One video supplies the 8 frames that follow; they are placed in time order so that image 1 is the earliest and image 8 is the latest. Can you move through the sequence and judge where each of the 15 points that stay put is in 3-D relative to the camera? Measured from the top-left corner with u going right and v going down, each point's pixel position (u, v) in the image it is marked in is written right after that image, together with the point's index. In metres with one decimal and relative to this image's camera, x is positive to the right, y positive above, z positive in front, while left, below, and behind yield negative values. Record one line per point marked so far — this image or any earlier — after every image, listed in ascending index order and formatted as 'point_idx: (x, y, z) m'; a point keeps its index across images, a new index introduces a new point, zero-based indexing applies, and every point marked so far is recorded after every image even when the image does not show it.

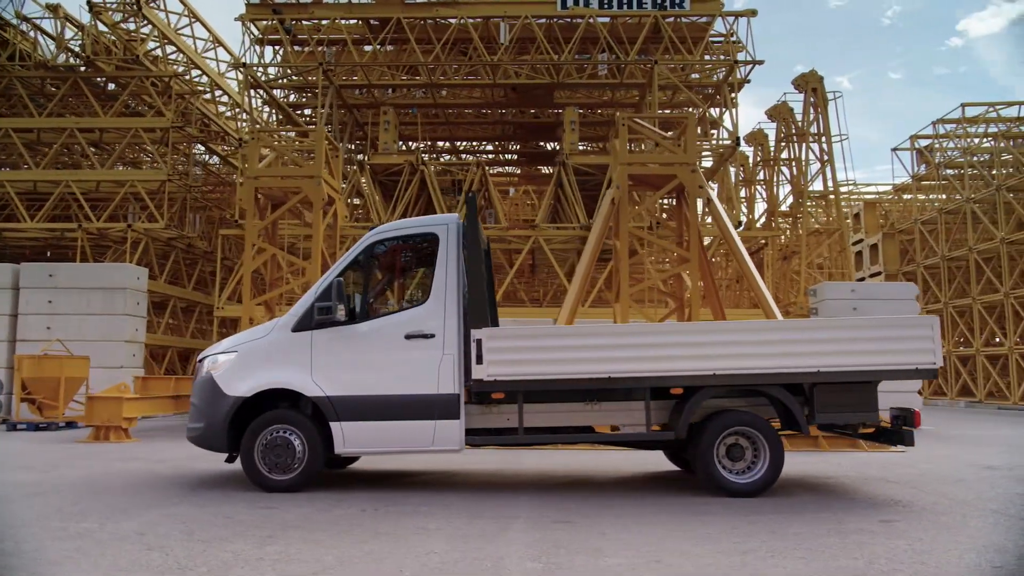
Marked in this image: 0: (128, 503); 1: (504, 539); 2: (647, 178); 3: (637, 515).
0: (-3.3, -1.8, +6.5) m
1: (0.0, -1.7, +5.2) m
2: (+2.7, +2.1, +14.8) m
3: (+1.0, -1.8, +6.1) m
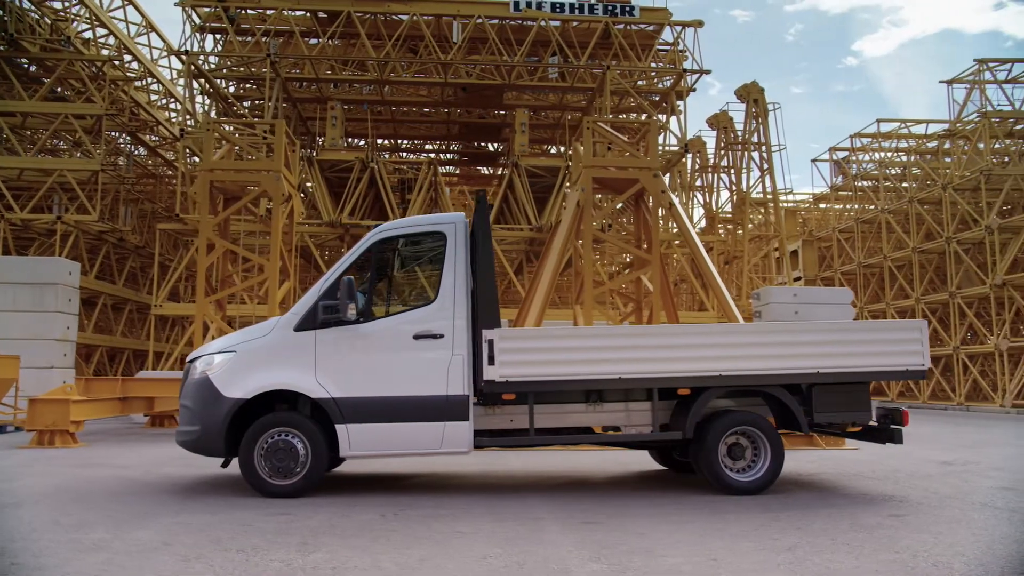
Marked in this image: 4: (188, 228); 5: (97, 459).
0: (-3.1, -1.8, +6.2) m
1: (+0.3, -1.7, +5.2) m
2: (+2.0, +2.1, +15.1) m
3: (+1.2, -1.8, +6.2) m
4: (-8.2, +1.5, +19.5) m
5: (-5.3, -2.2, +9.7) m
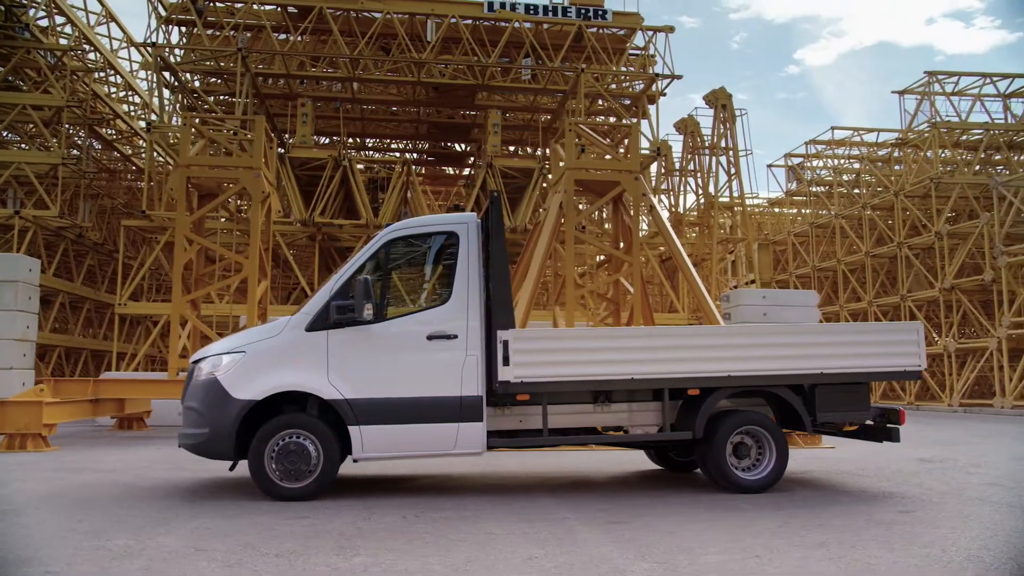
0: (-2.9, -1.8, +6.0) m
1: (+0.5, -1.7, +5.2) m
2: (+1.6, +2.0, +15.2) m
3: (+1.3, -1.8, +6.3) m
4: (-8.8, +1.6, +18.9) m
5: (-5.3, -2.2, +9.4) m
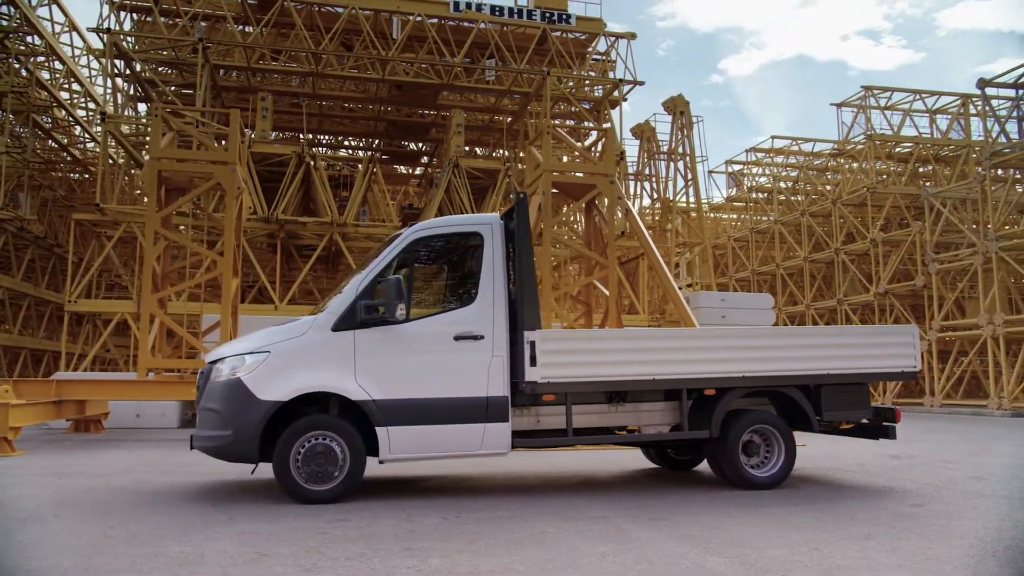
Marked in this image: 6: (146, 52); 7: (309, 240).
0: (-2.6, -1.8, +5.8) m
1: (+0.9, -1.7, +5.3) m
2: (+1.1, +2.0, +15.3) m
3: (+1.6, -1.9, +6.5) m
4: (-9.6, +1.6, +18.2) m
5: (-5.3, -2.1, +9.0) m
6: (-9.2, +5.9, +19.2) m
7: (-5.3, +1.2, +19.9) m
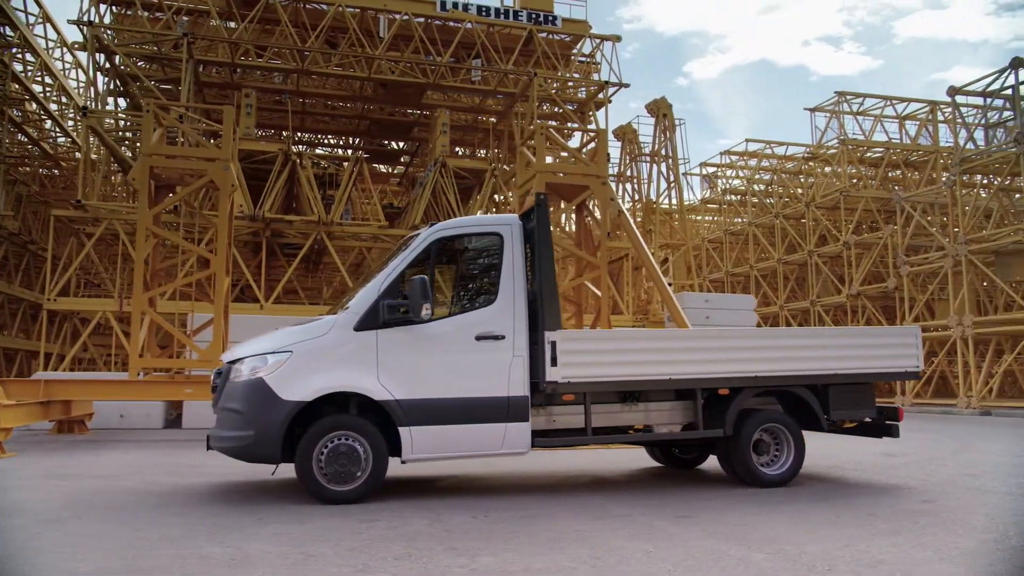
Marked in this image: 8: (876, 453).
0: (-2.4, -1.8, +5.7) m
1: (+1.2, -1.7, +5.4) m
2: (+1.0, +2.0, +15.4) m
3: (+1.8, -1.9, +6.6) m
4: (-9.9, +1.7, +17.8) m
5: (-5.2, -2.1, +8.8) m
6: (-9.4, +5.9, +18.9) m
7: (-5.6, +1.3, +19.8) m
8: (+5.3, -2.4, +11.2) m
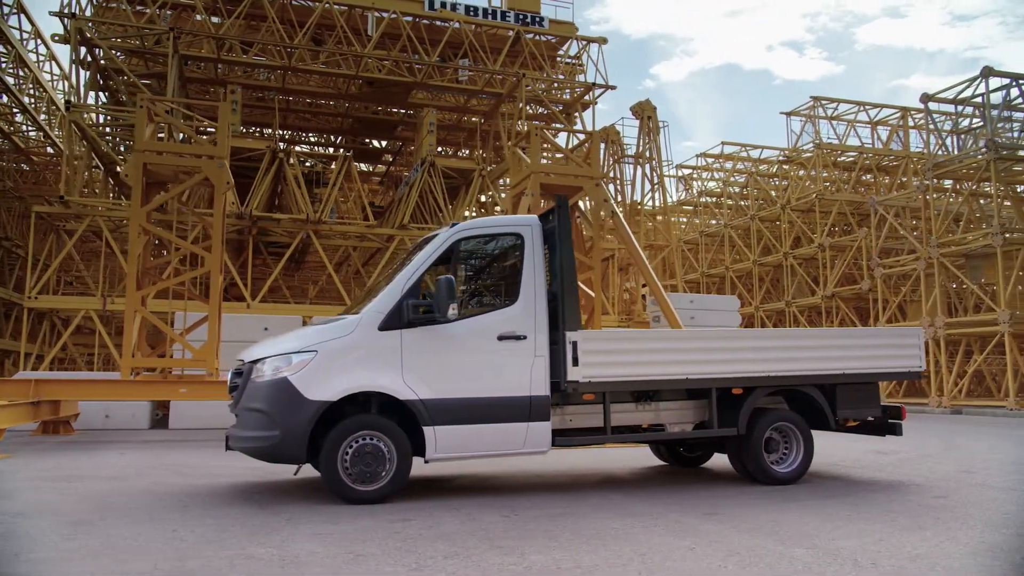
0: (-2.1, -1.7, +5.7) m
1: (+1.4, -1.7, +5.5) m
2: (+0.8, +2.0, +15.5) m
3: (+2.0, -1.9, +6.7) m
4: (-10.1, +1.7, +17.4) m
5: (-5.1, -2.1, +8.6) m
6: (-9.7, +6.0, +18.5) m
7: (-5.9, +1.3, +19.6) m
8: (+5.3, -2.5, +11.5) m
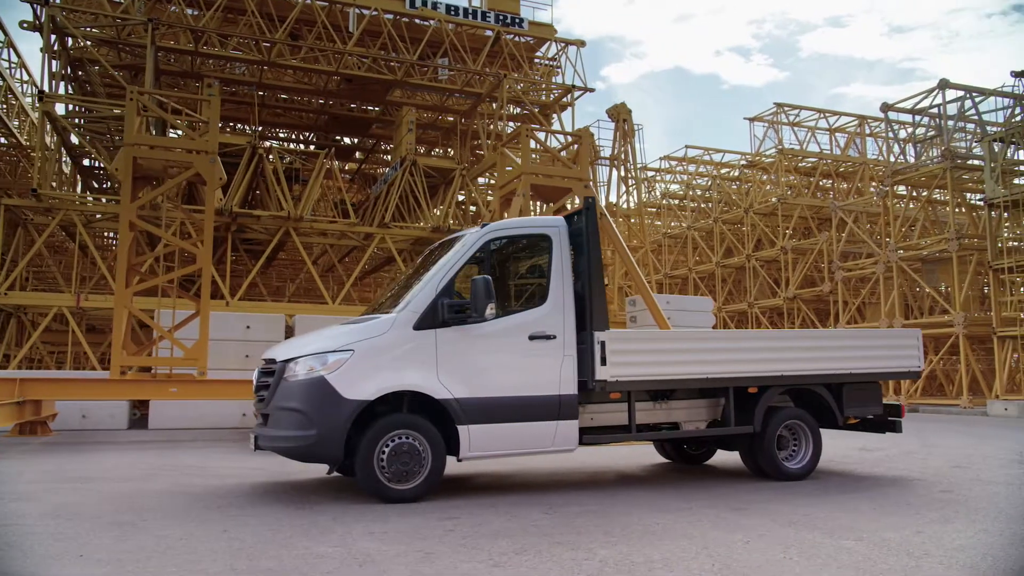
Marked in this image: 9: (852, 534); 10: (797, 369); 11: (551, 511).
0: (-1.8, -1.7, +5.7) m
1: (+1.8, -1.7, +5.7) m
2: (+0.6, +2.0, +15.6) m
3: (+2.3, -1.9, +6.9) m
4: (-10.4, +1.8, +16.9) m
5: (-4.9, -2.0, +8.4) m
6: (-10.0, +6.1, +18.0) m
7: (-6.4, +1.4, +19.3) m
8: (+5.3, -2.5, +11.9) m
9: (+2.3, -1.7, +5.3) m
10: (+3.0, -0.9, +8.2) m
11: (+0.3, -1.8, +6.2) m
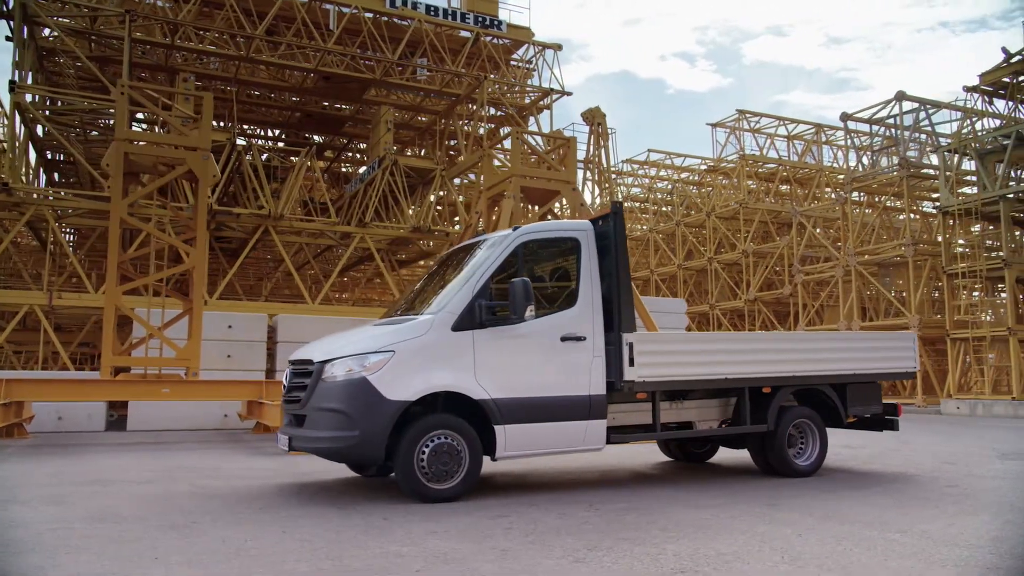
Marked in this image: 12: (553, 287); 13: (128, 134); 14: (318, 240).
0: (-1.4, -1.7, +5.7) m
1: (+2.2, -1.8, +5.9) m
2: (+0.4, +2.0, +15.8) m
3: (+2.6, -2.0, +7.2) m
4: (-10.7, +1.9, +16.3) m
5: (-4.7, -2.0, +8.2) m
6: (-10.4, +6.1, +17.4) m
7: (-6.9, +1.4, +19.0) m
8: (+5.3, -2.6, +12.3) m
9: (+2.7, -1.7, +5.6) m
10: (+3.3, -0.9, +8.5) m
11: (+0.6, -1.8, +6.4) m
12: (+0.4, 0.0, +7.4) m
13: (-6.1, +2.4, +12.1) m
14: (-5.0, +1.2, +19.9) m
